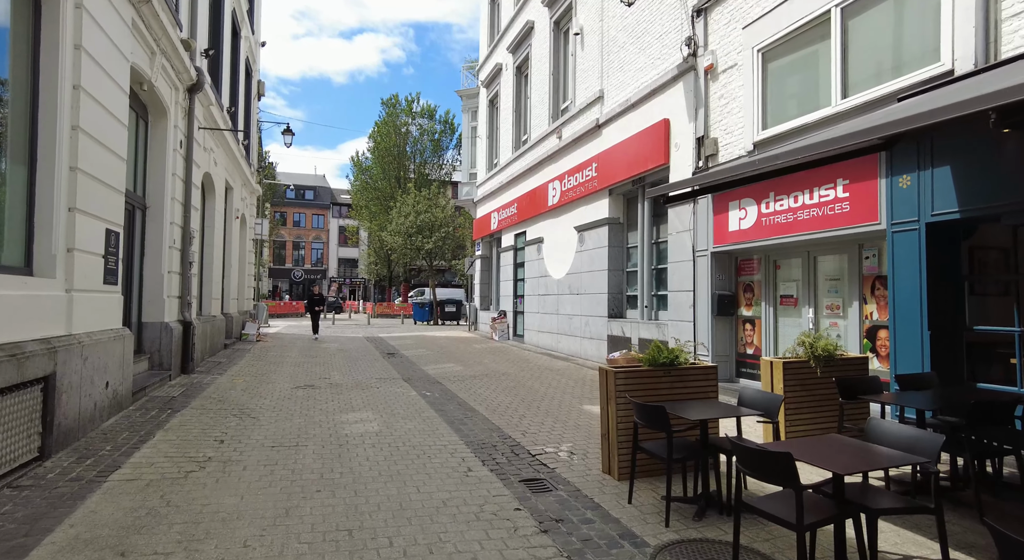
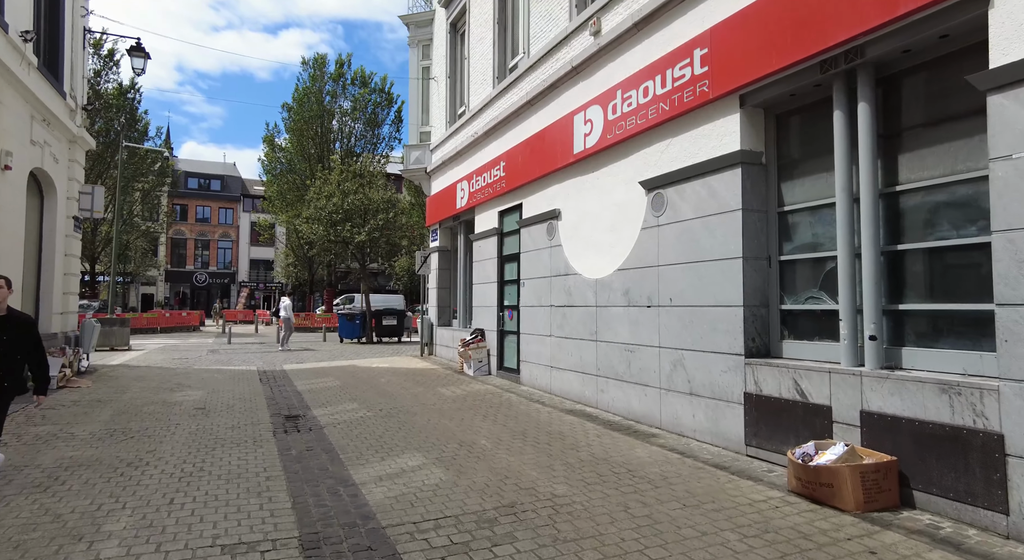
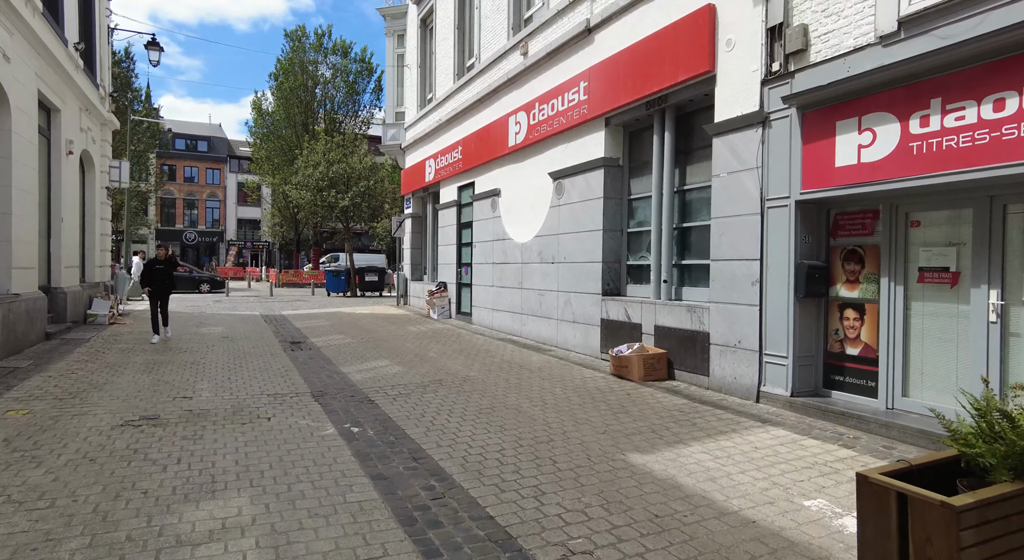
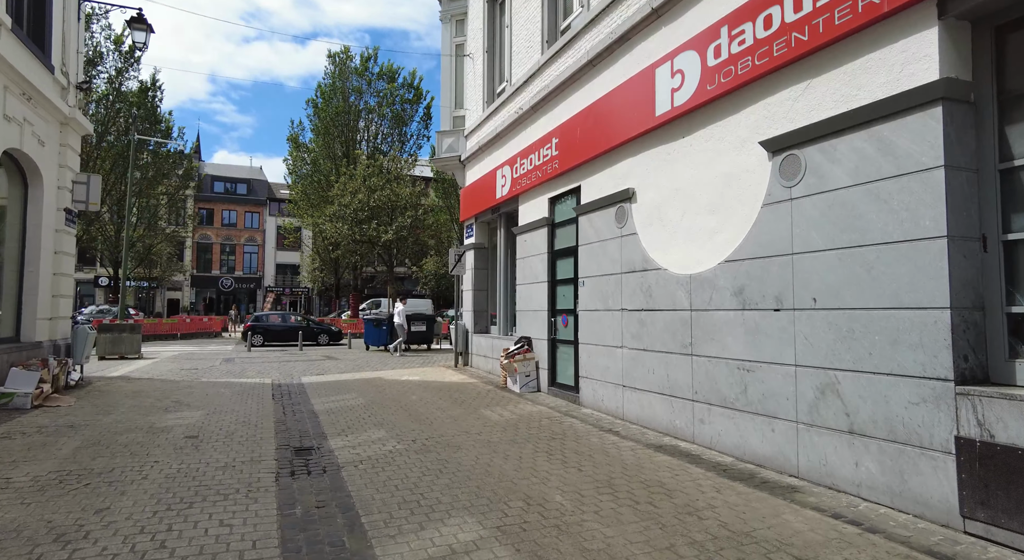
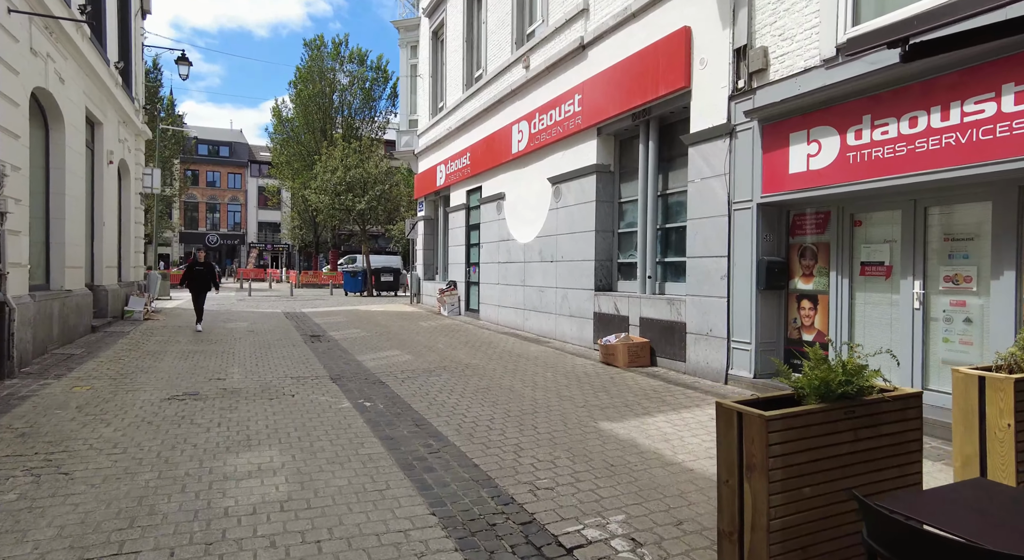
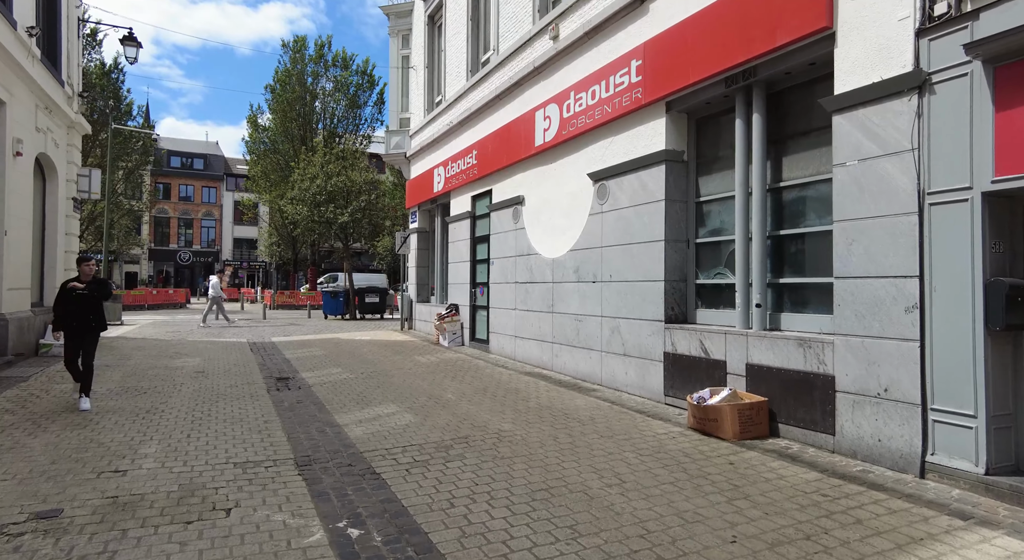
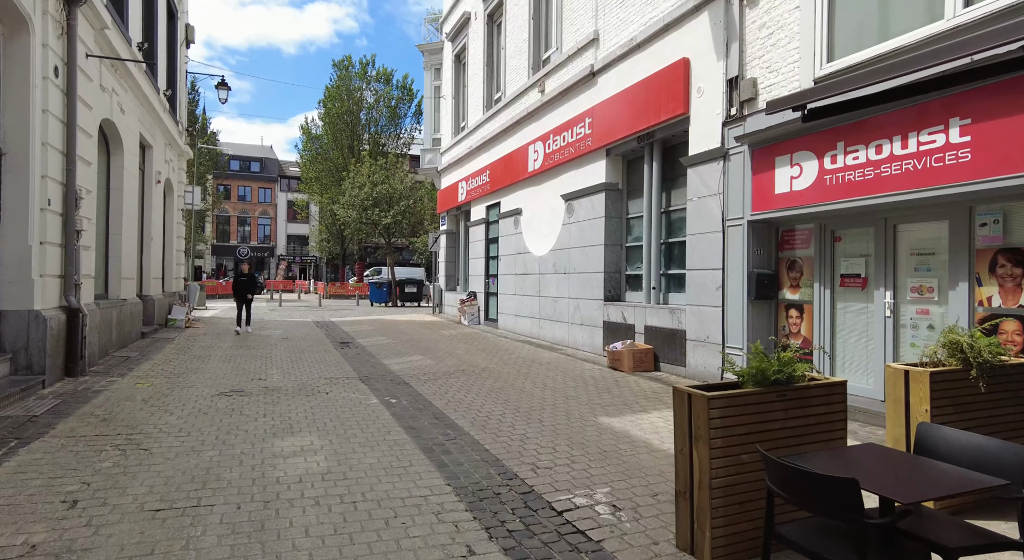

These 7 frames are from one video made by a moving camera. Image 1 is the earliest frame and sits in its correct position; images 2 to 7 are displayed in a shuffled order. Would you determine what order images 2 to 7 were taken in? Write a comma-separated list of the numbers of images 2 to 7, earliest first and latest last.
7, 5, 3, 6, 2, 4
